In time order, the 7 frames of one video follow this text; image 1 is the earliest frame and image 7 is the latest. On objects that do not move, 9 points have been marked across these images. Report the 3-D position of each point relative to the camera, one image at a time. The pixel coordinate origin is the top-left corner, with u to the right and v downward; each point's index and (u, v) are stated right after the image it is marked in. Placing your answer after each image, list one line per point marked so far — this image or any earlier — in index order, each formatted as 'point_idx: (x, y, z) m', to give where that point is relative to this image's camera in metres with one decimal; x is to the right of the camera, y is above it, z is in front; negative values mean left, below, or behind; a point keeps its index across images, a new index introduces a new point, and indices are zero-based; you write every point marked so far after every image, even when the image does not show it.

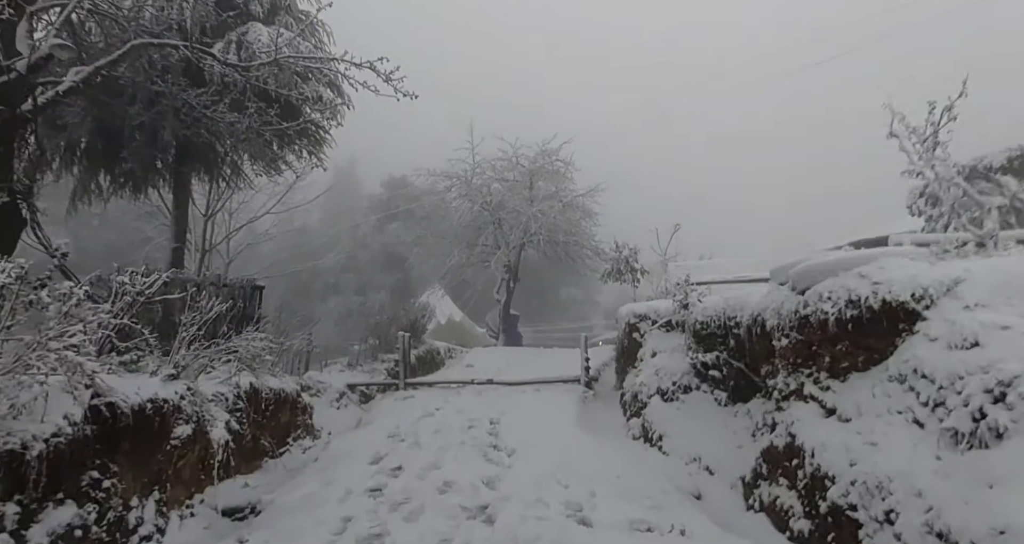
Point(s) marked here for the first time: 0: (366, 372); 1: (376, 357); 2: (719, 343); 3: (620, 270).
0: (-2.7, -1.9, +9.9) m
1: (-2.8, -1.8, +11.0) m
2: (+2.2, -0.7, +5.6) m
3: (+2.8, +0.1, +13.8) m
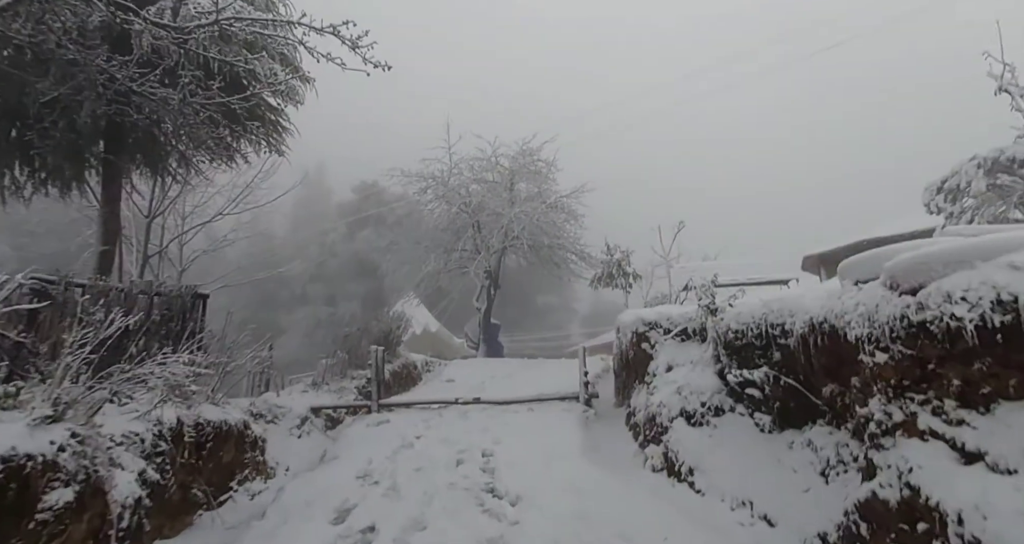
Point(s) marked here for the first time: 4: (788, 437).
0: (-2.9, -2.0, +8.7) m
1: (-3.1, -1.9, +9.8) m
2: (+2.1, -0.7, +4.6) m
3: (+2.4, 0.0, +12.9) m
4: (+2.2, -1.3, +4.2) m
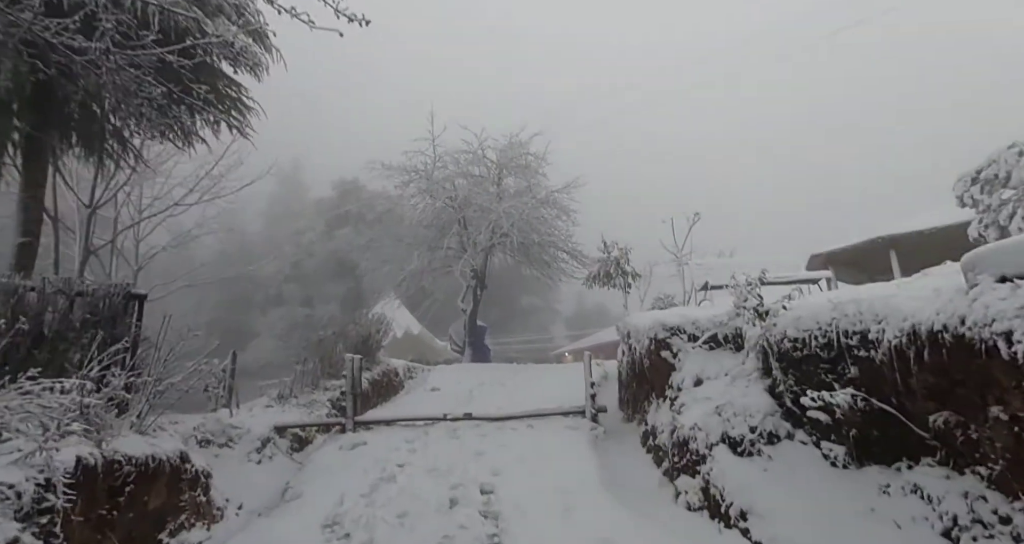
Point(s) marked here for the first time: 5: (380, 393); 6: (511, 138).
0: (-3.0, -1.9, +7.6) m
1: (-3.2, -1.8, +8.7) m
2: (+2.2, -0.7, +3.7) m
3: (+2.1, 0.0, +12.0) m
4: (+2.3, -1.3, +3.3) m
5: (-2.5, -2.2, +9.9) m
6: (0.0, +4.5, +17.7) m
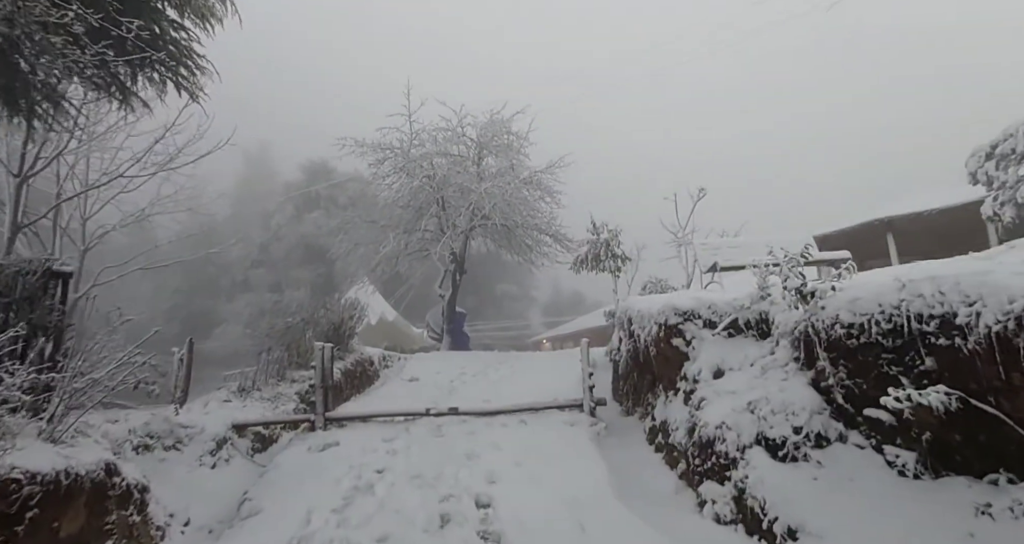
0: (-3.1, -1.7, +6.8) m
1: (-3.4, -1.5, +7.9) m
2: (+2.2, -0.5, +3.2) m
3: (+1.8, +0.3, +11.4) m
4: (+2.3, -1.1, +2.7) m
5: (-2.7, -1.9, +9.1) m
6: (-0.6, +5.0, +16.8) m
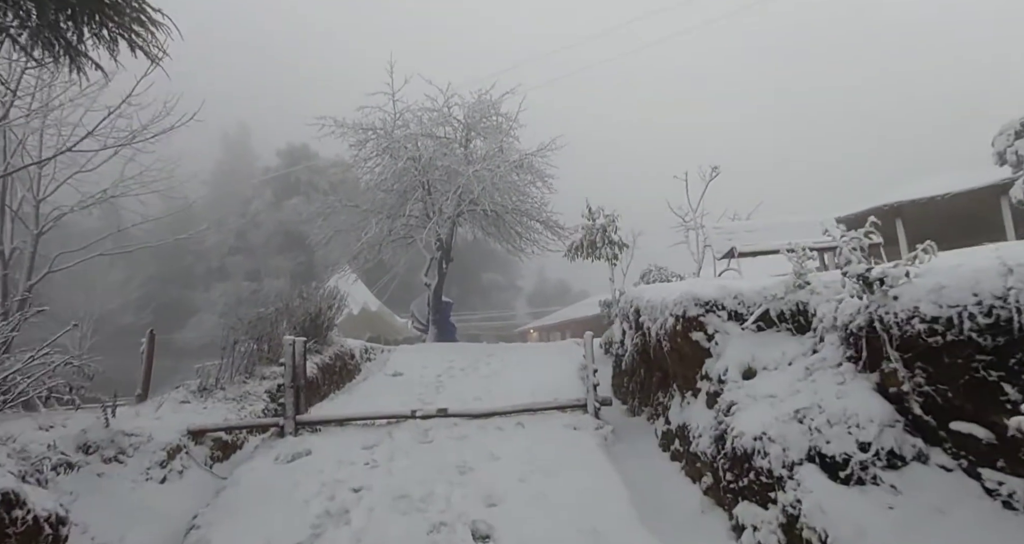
0: (-3.2, -1.5, +6.1) m
1: (-3.5, -1.3, +7.1) m
2: (+2.3, -0.4, +2.6) m
3: (+1.6, +0.6, +10.8) m
4: (+2.4, -1.0, +2.2) m
5: (-2.8, -1.7, +8.4) m
6: (-1.0, +5.3, +16.0) m
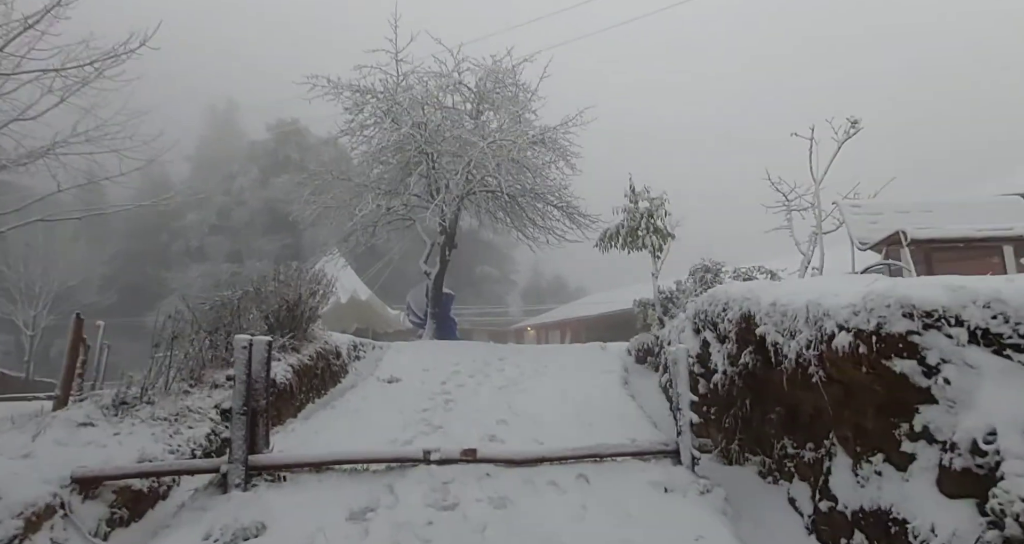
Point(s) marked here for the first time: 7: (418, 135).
0: (-2.8, -1.2, +4.2) m
1: (-3.1, -1.0, +5.3) m
2: (+2.8, -0.4, +0.8) m
3: (+2.0, +0.7, +9.0) m
4: (+2.9, -1.0, +0.4) m
5: (-2.5, -1.4, +6.5) m
6: (-0.4, +5.6, +14.1) m
7: (-2.3, +3.4, +13.1) m
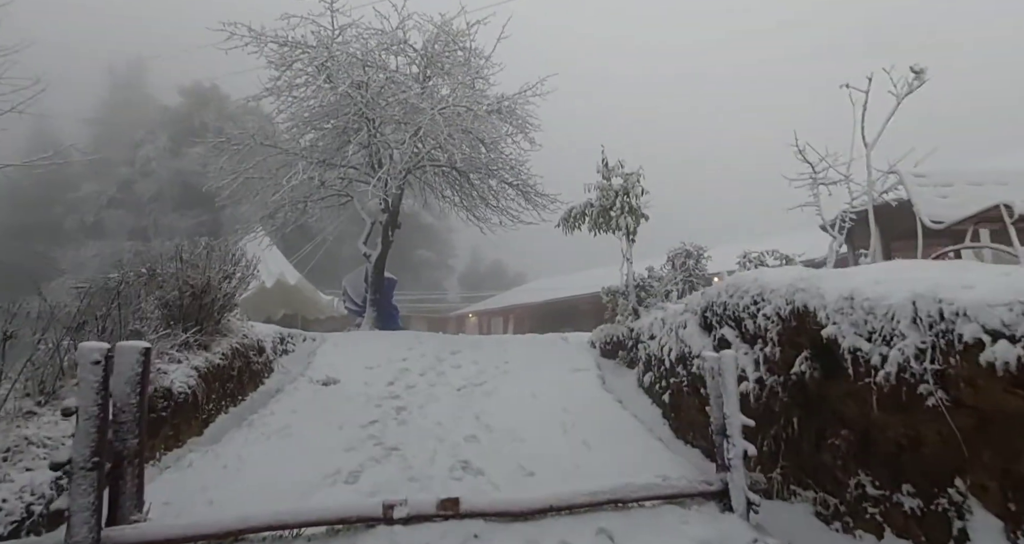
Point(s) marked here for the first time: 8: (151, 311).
0: (-2.8, -1.0, +2.8) m
1: (-3.2, -0.9, +3.8) m
2: (+3.1, -0.5, 0.0) m
3: (+1.4, +0.9, +8.0) m
4: (+3.2, -1.1, -0.4) m
5: (-2.8, -1.2, +5.1) m
6: (-1.6, +6.0, +12.7) m
7: (-3.3, +3.8, +11.5) m
8: (-3.3, -0.4, +4.9) m
